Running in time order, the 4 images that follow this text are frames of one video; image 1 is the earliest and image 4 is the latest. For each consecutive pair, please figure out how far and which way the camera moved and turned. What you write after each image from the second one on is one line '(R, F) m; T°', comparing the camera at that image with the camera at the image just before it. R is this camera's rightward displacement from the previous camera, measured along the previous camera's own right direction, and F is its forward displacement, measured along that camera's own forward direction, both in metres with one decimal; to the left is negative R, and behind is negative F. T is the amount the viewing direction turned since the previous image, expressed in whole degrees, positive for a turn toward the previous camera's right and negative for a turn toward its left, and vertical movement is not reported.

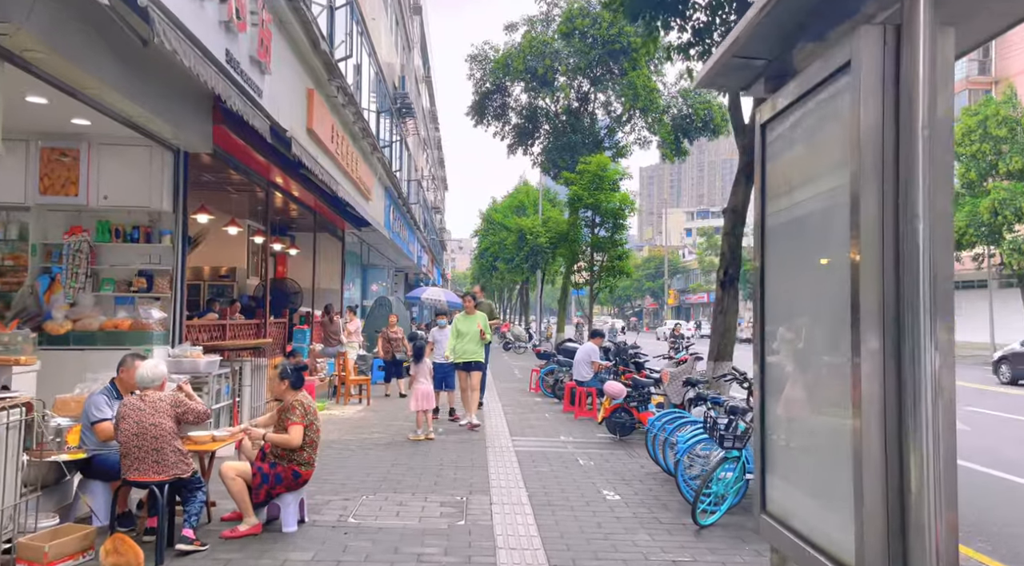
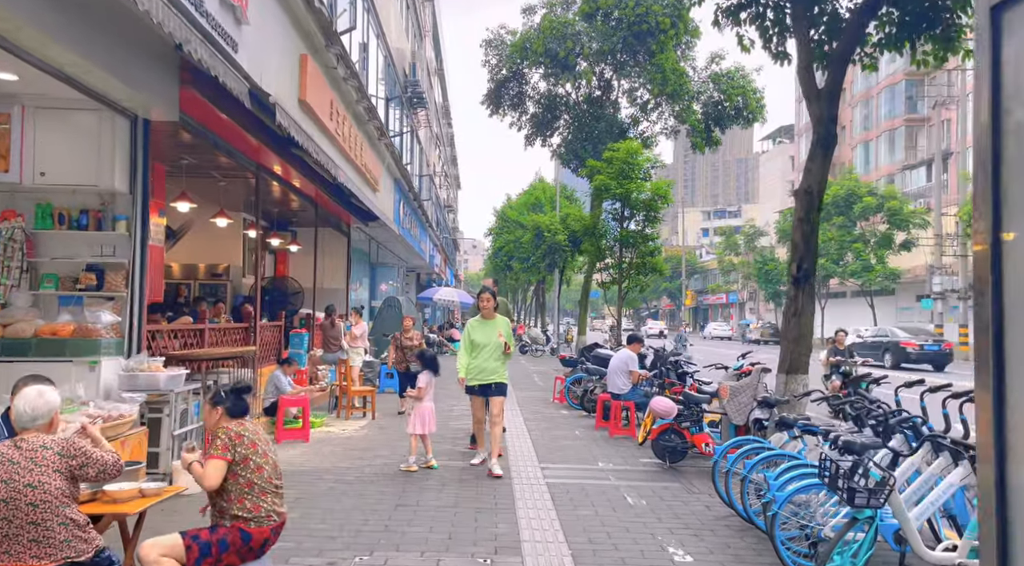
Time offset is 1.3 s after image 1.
(-0.2, +1.5) m; -1°
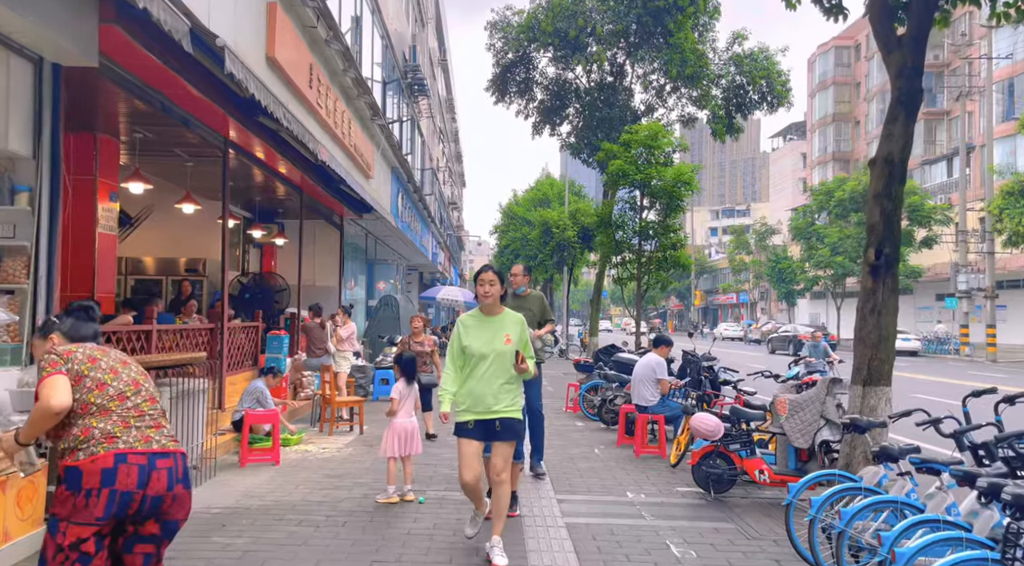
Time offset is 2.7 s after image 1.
(0.0, +1.4) m; 0°
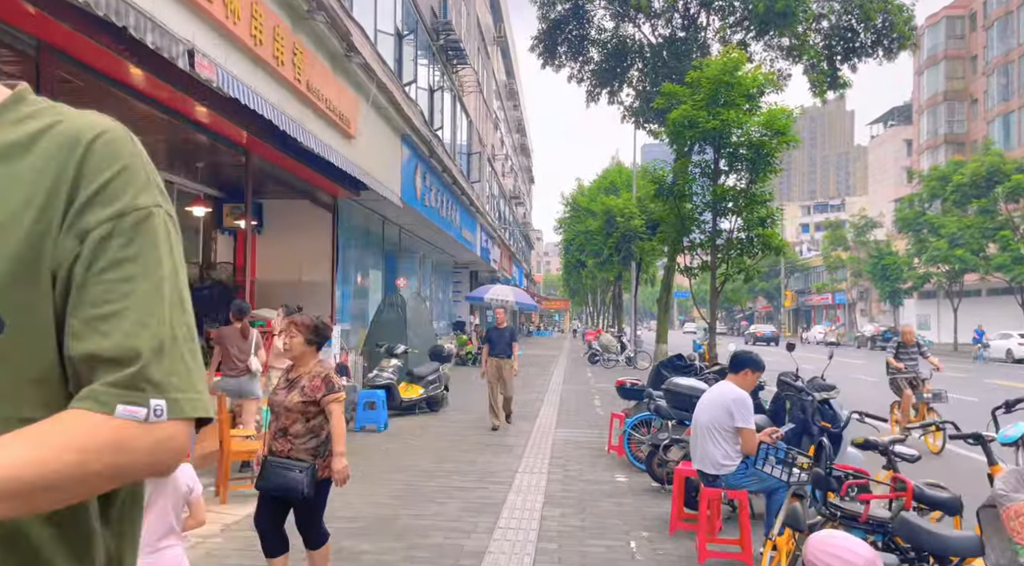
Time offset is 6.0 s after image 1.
(+0.8, +3.5) m; -6°
